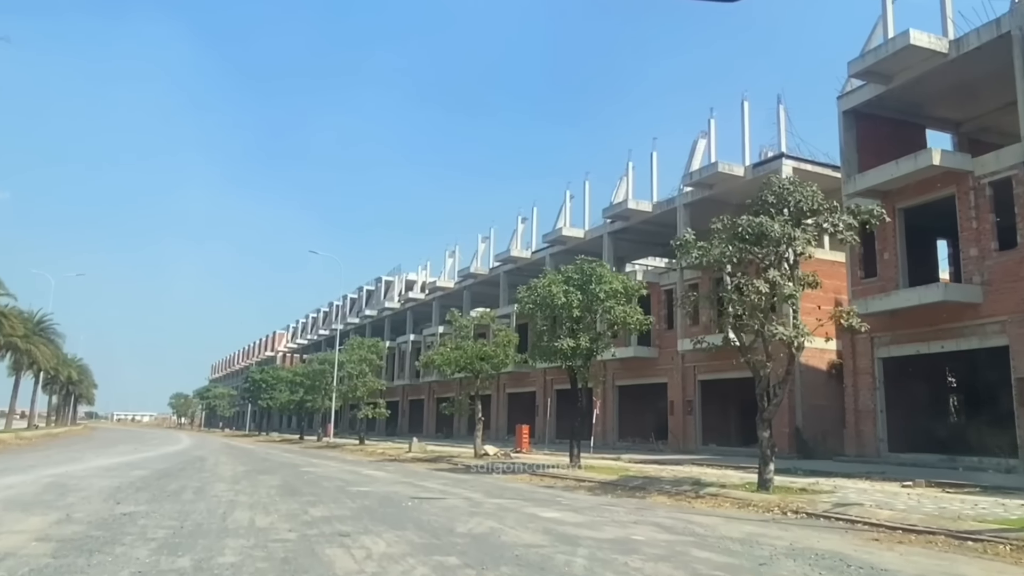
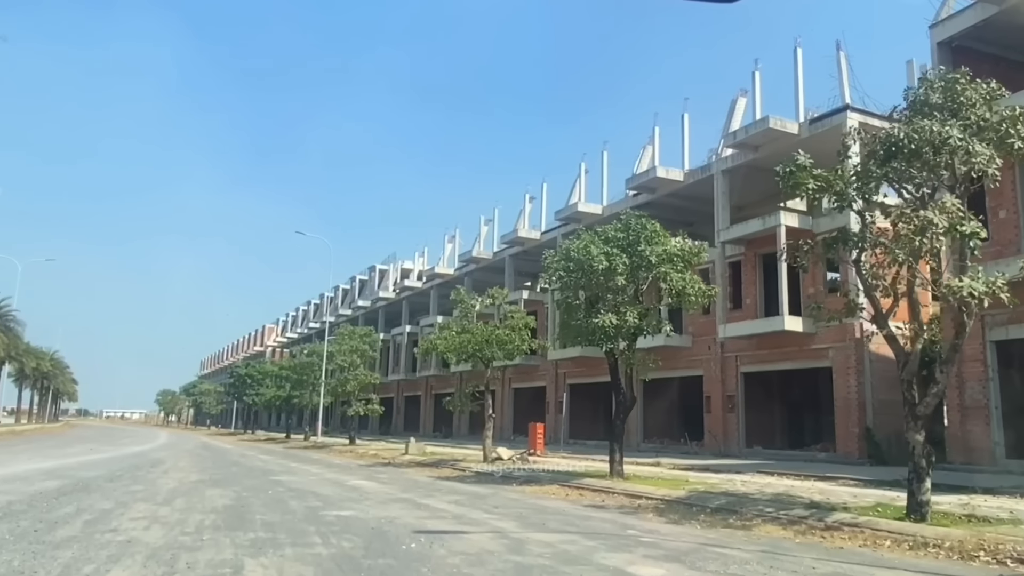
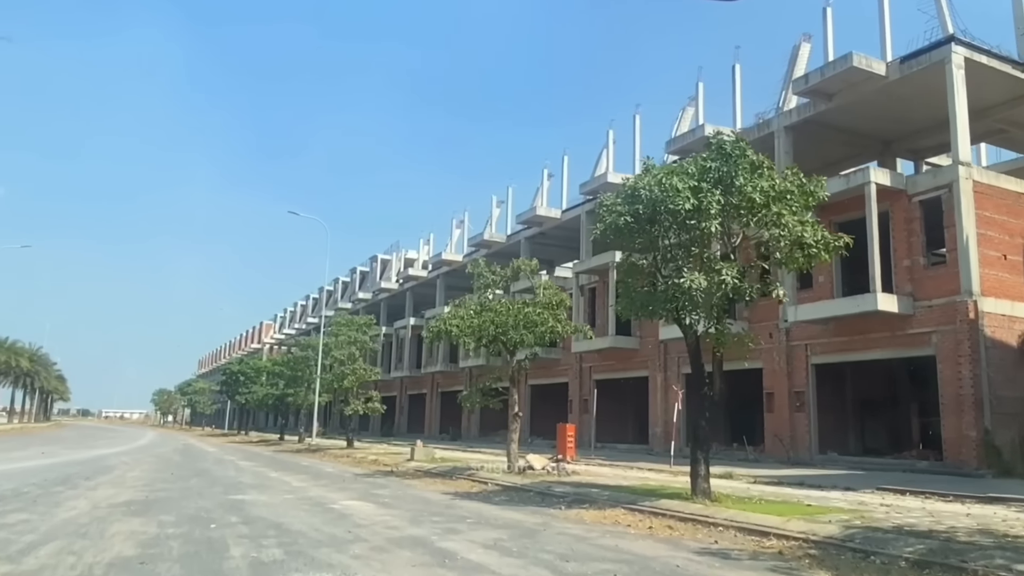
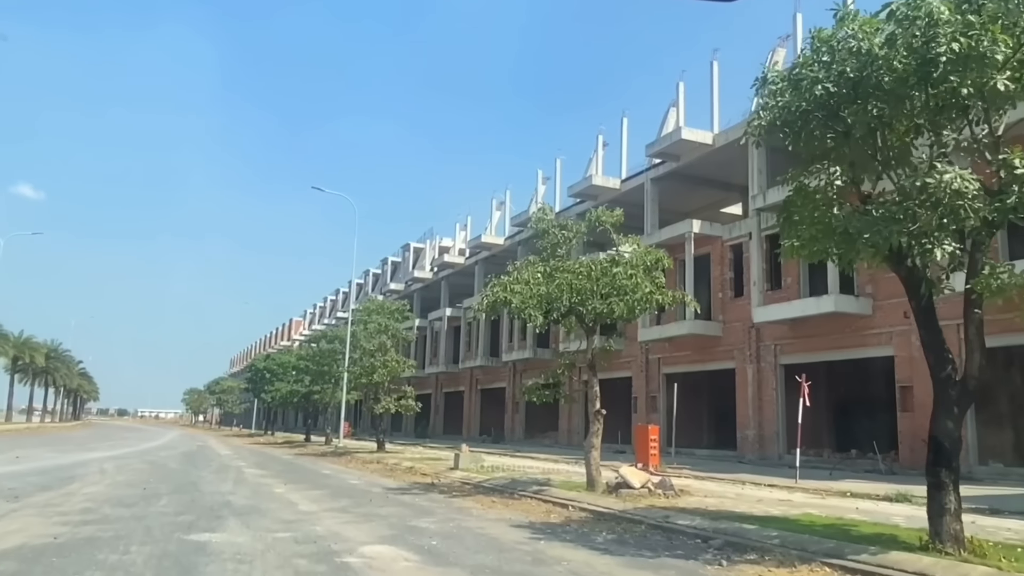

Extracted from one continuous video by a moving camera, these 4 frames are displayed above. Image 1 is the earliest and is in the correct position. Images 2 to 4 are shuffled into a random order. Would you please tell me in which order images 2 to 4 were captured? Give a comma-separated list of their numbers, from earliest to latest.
2, 3, 4
